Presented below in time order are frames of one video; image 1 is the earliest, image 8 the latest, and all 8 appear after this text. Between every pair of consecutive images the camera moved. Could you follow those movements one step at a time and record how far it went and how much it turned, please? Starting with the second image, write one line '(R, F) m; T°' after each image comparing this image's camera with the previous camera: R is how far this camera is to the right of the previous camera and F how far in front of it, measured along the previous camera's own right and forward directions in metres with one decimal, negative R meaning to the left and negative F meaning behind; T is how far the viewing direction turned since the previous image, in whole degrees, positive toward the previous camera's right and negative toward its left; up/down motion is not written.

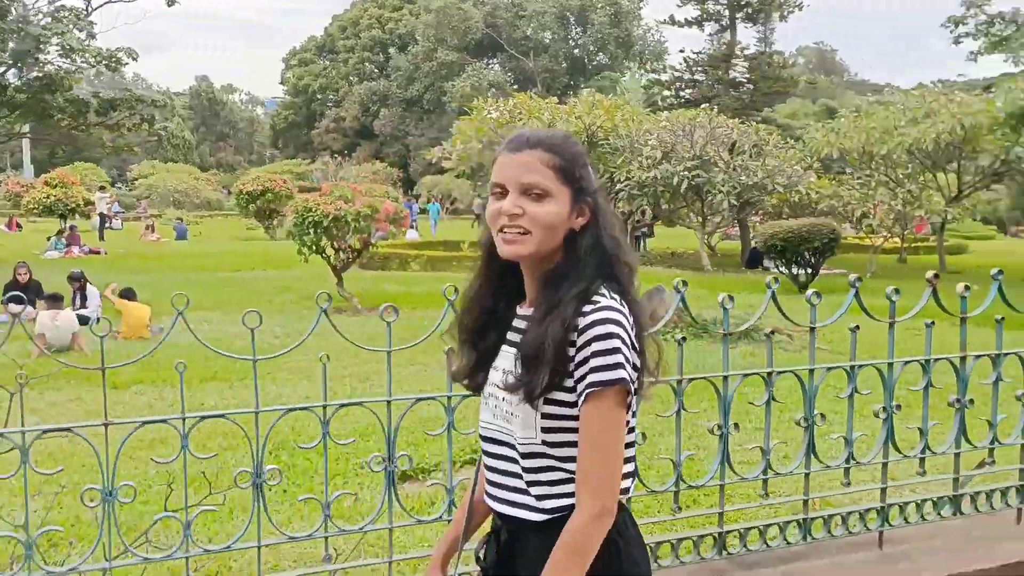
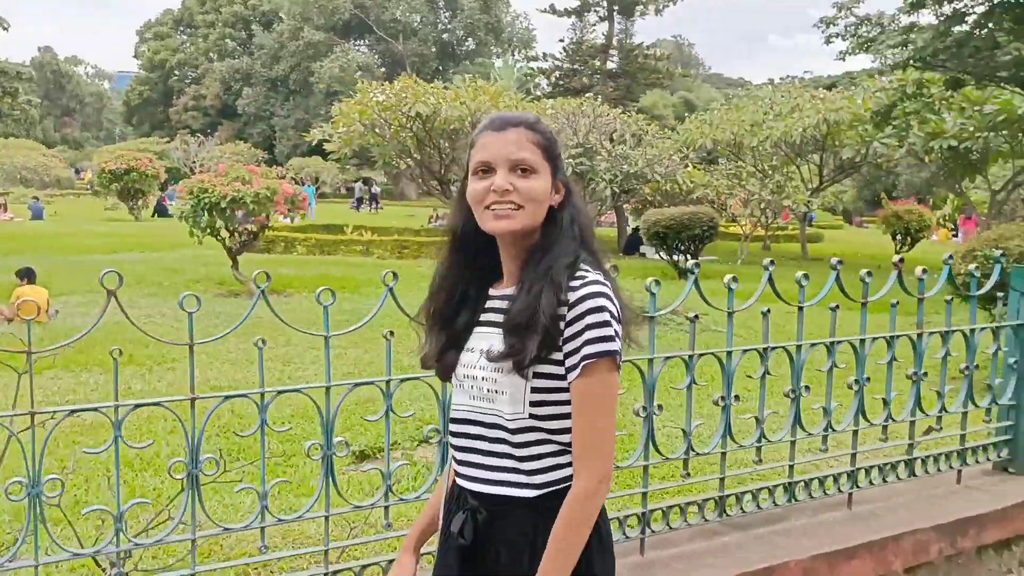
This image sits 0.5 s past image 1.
(-0.4, -0.1) m; +8°
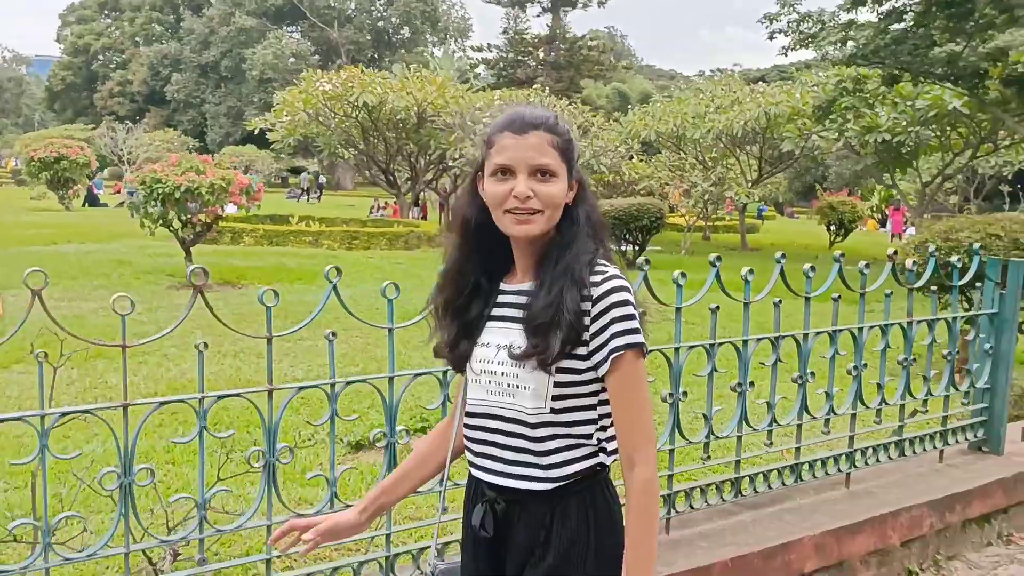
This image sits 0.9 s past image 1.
(-0.2, -0.1) m; +4°
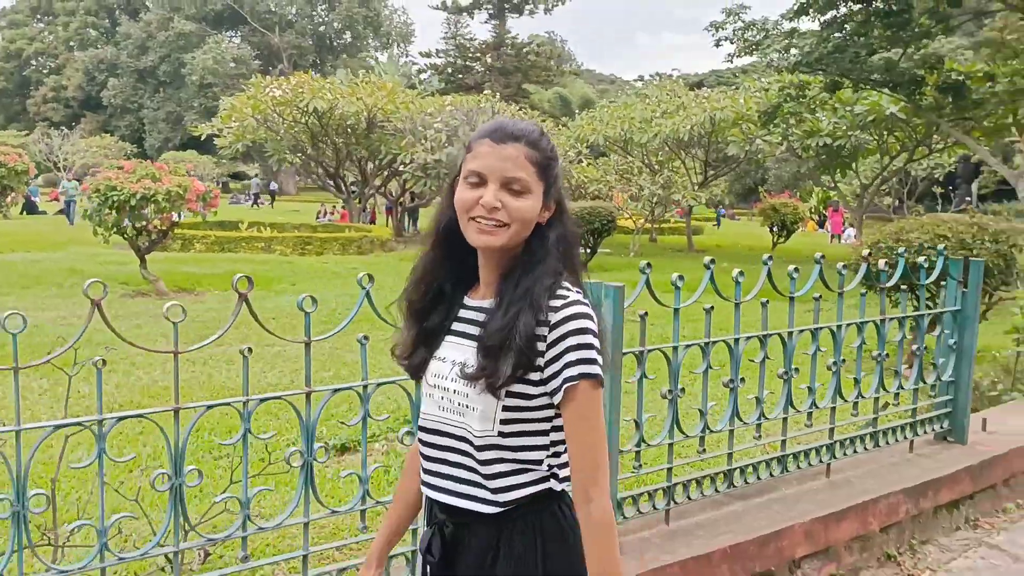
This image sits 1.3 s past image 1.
(-0.2, -0.1) m; +3°
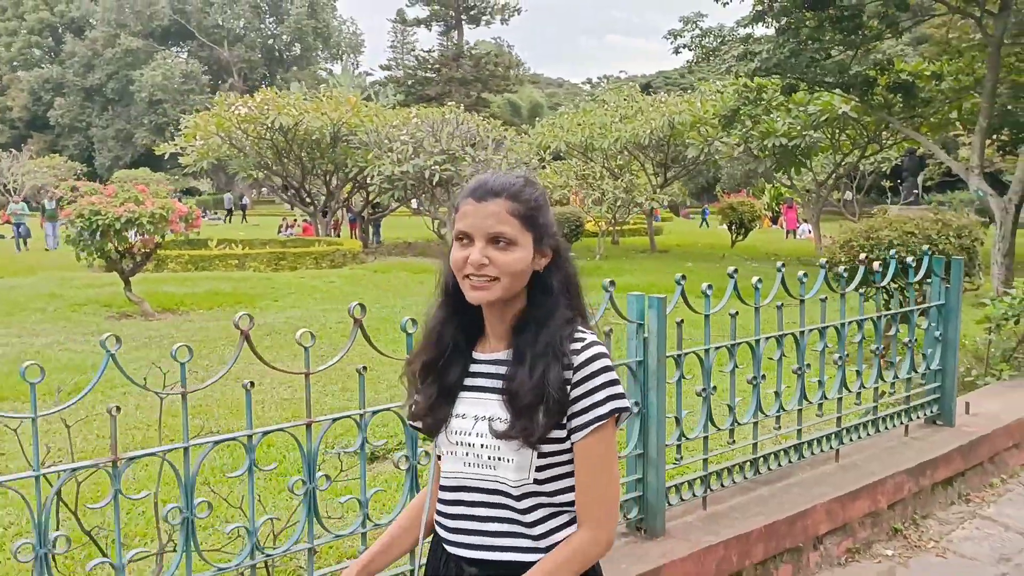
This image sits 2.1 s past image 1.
(-0.3, -0.2) m; +3°
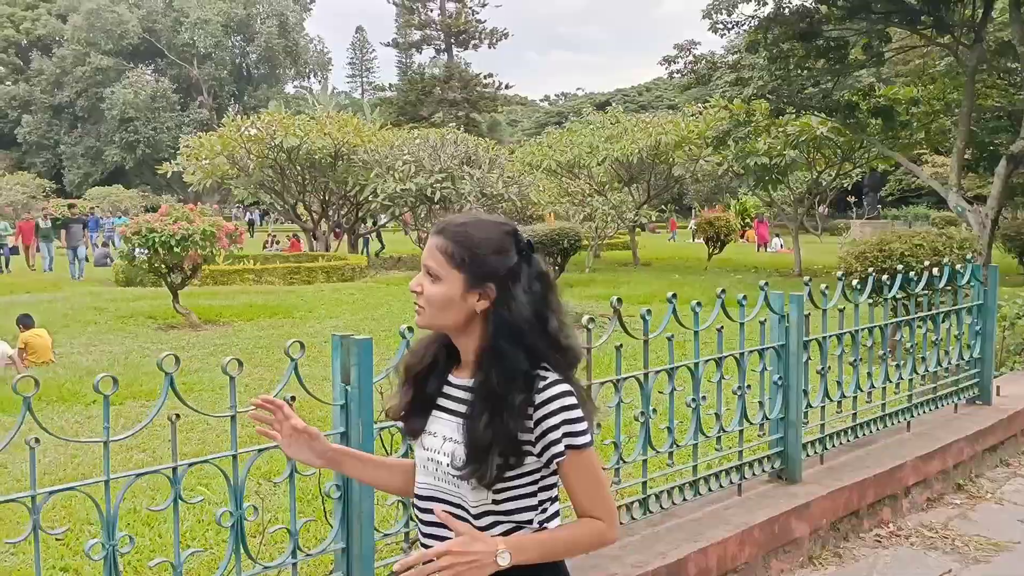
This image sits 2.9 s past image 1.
(-0.7, -0.7) m; +3°
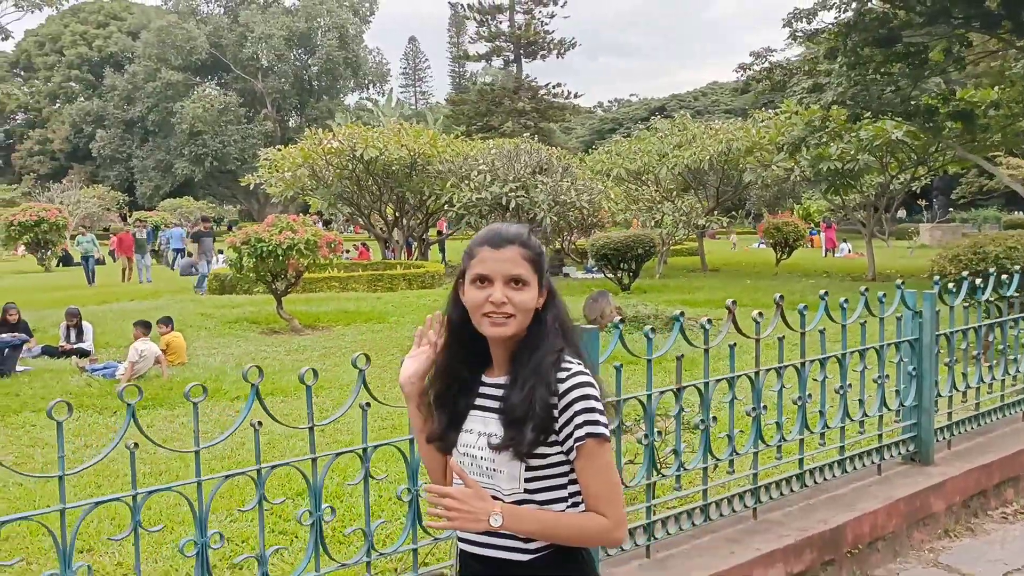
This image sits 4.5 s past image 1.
(-0.4, -0.4) m; -3°
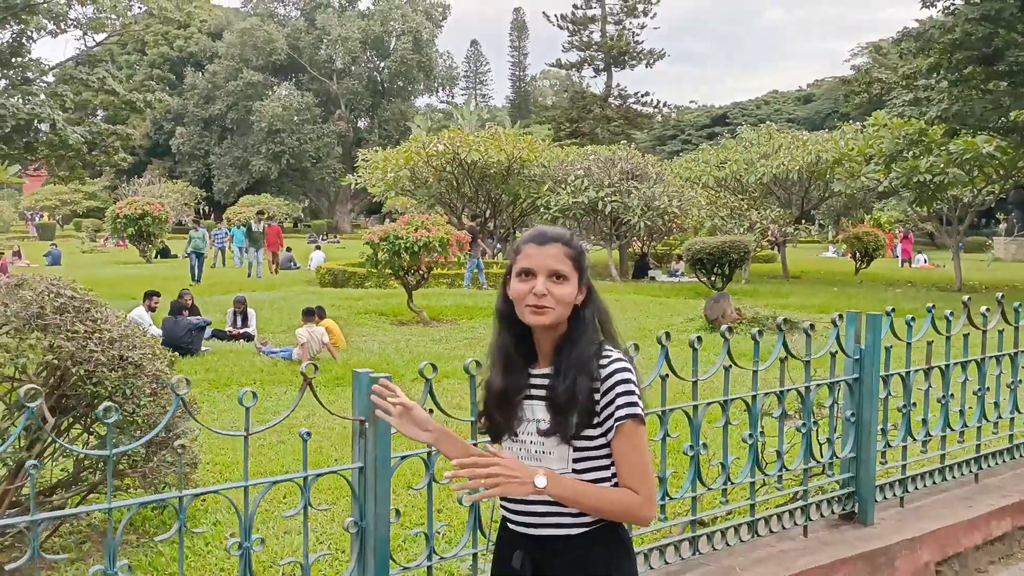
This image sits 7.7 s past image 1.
(-0.8, -0.7) m; -3°
